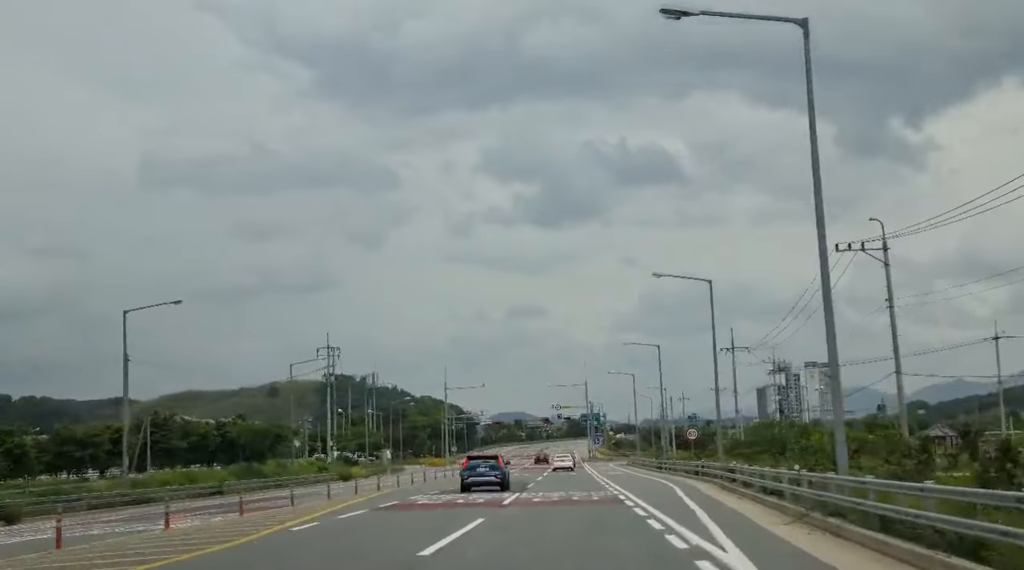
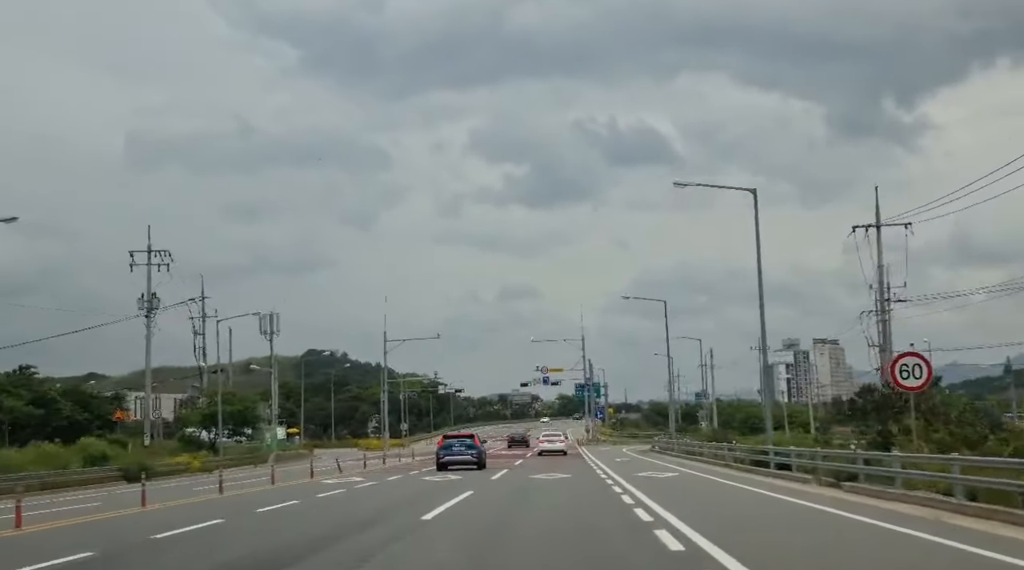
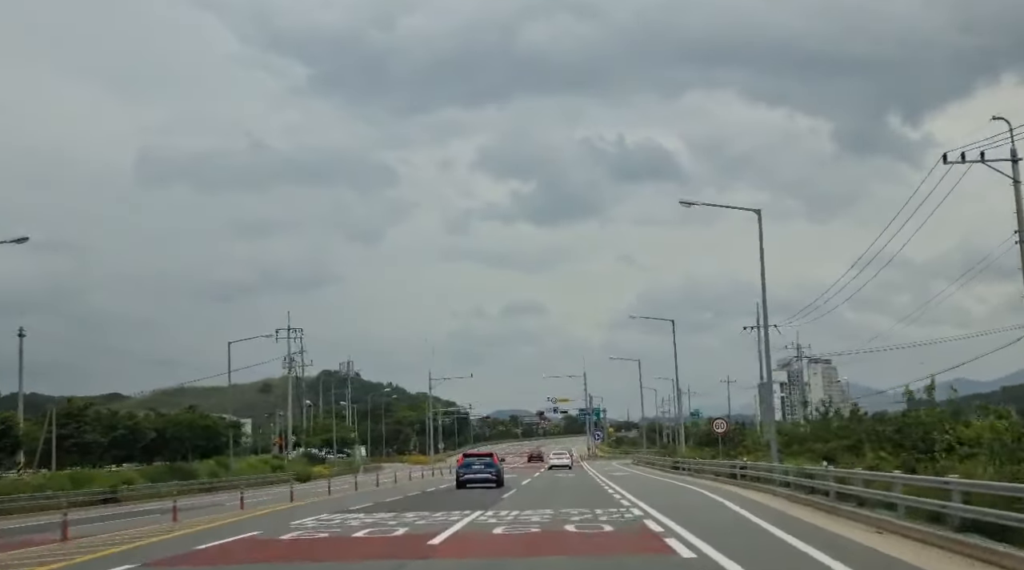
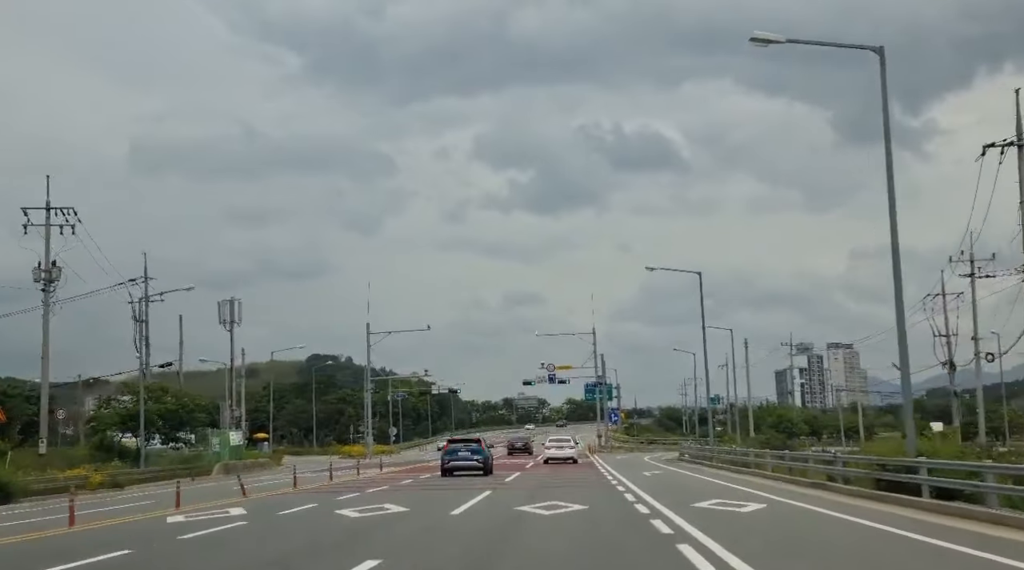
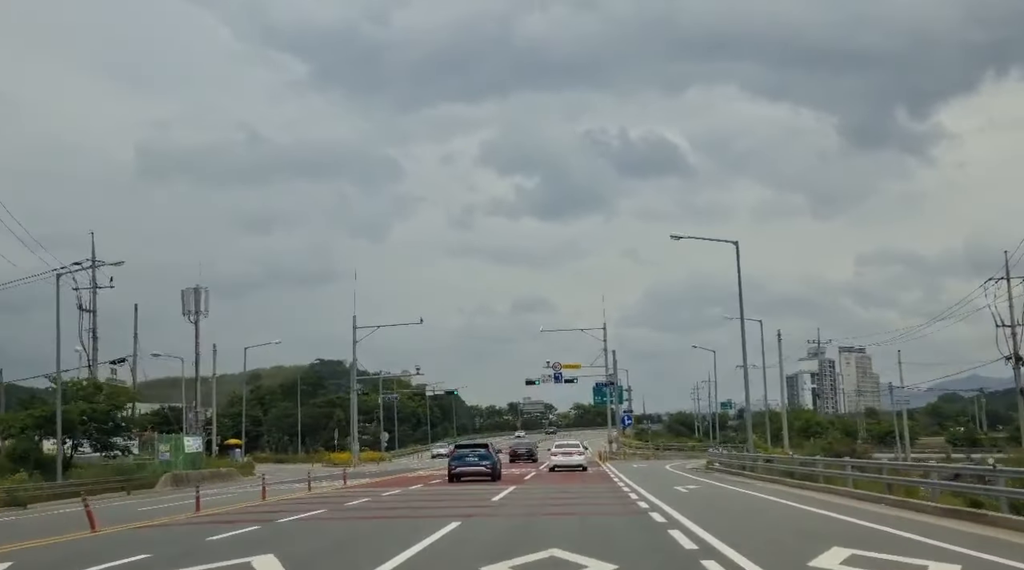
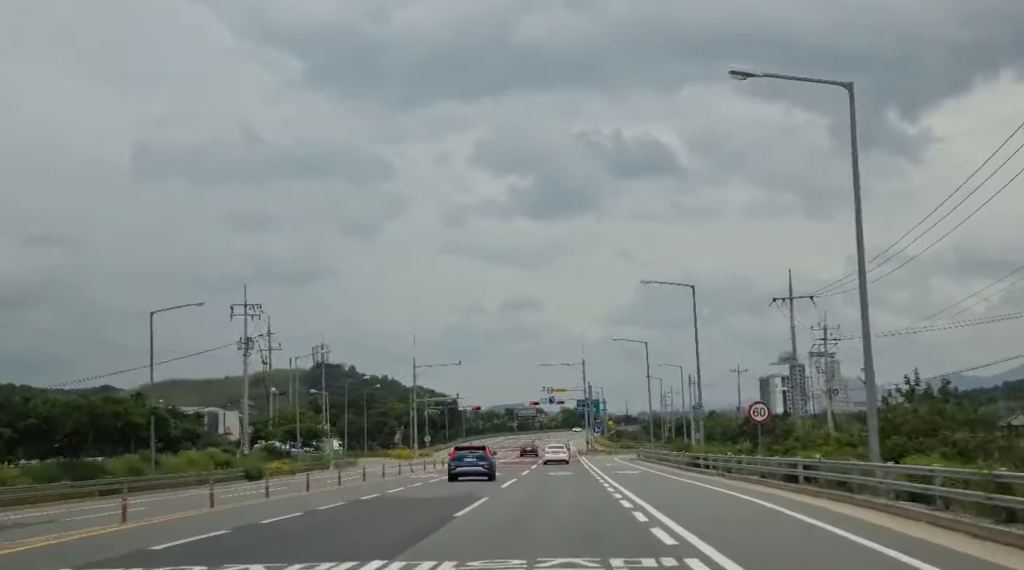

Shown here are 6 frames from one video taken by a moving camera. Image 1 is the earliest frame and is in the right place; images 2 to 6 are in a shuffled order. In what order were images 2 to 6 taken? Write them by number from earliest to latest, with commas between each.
3, 6, 2, 4, 5
